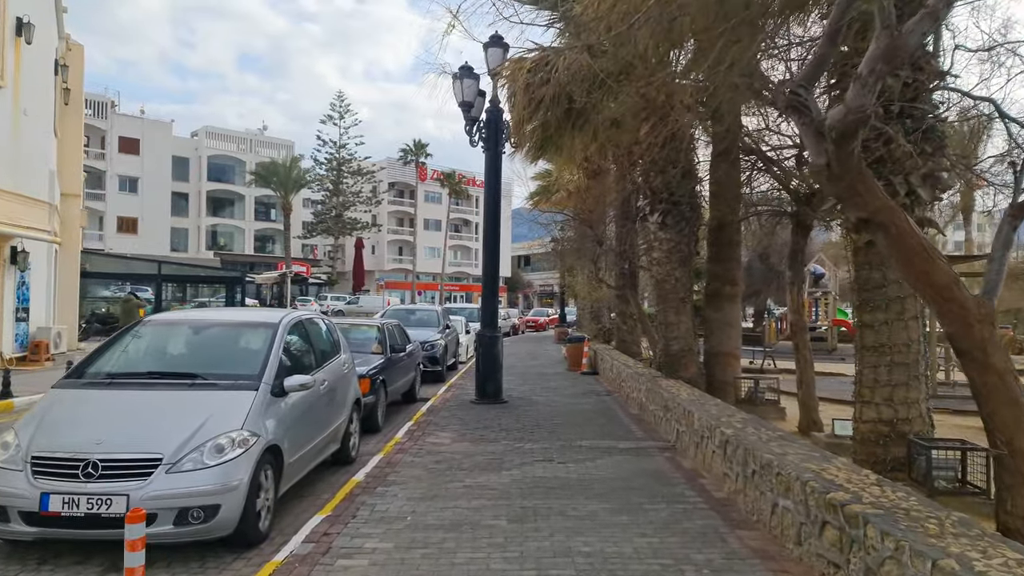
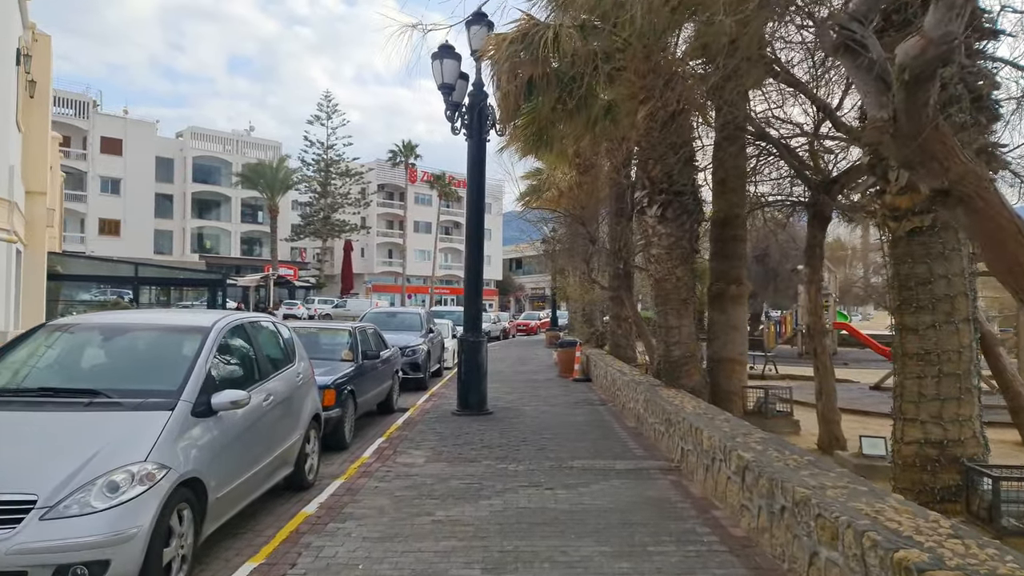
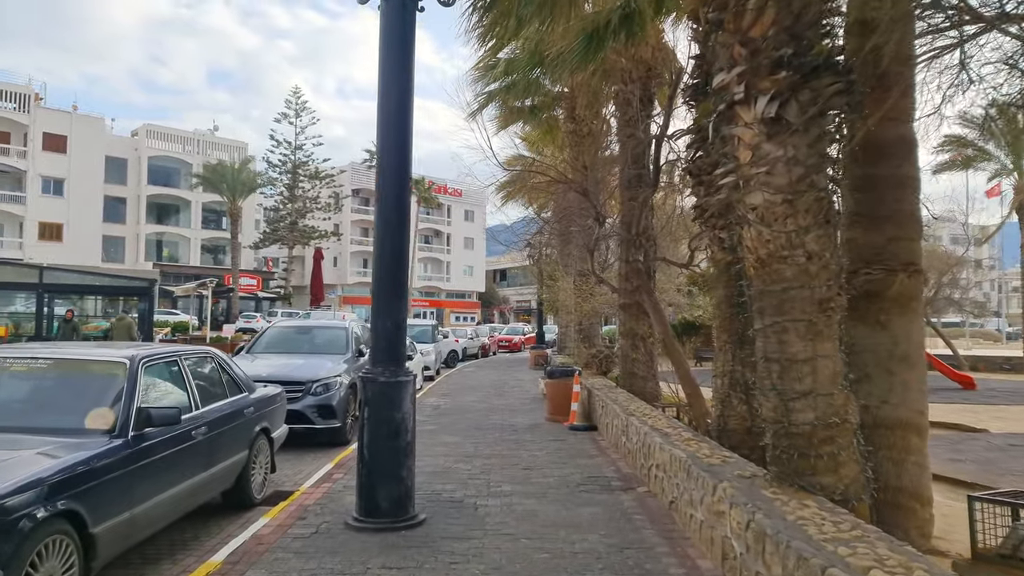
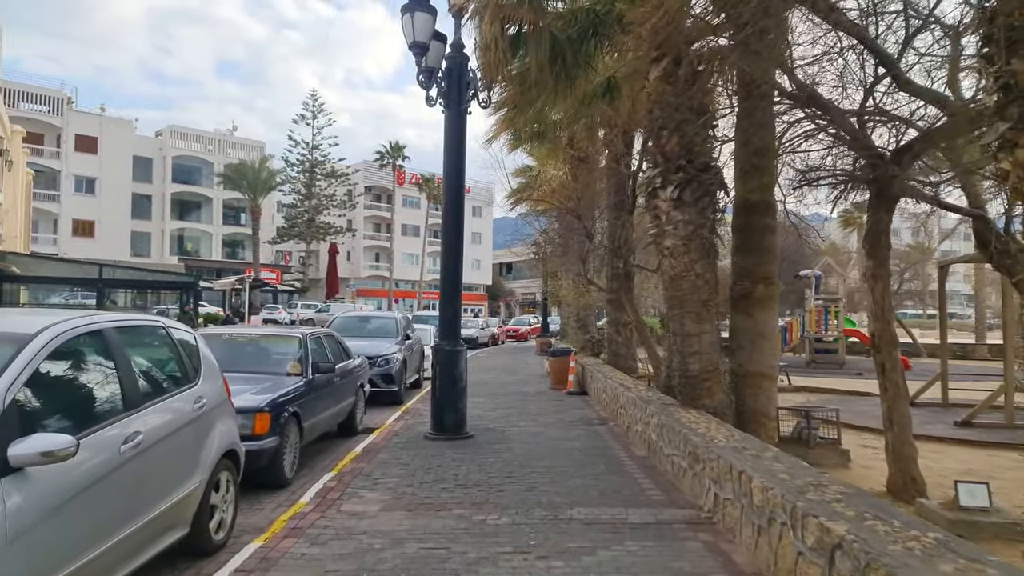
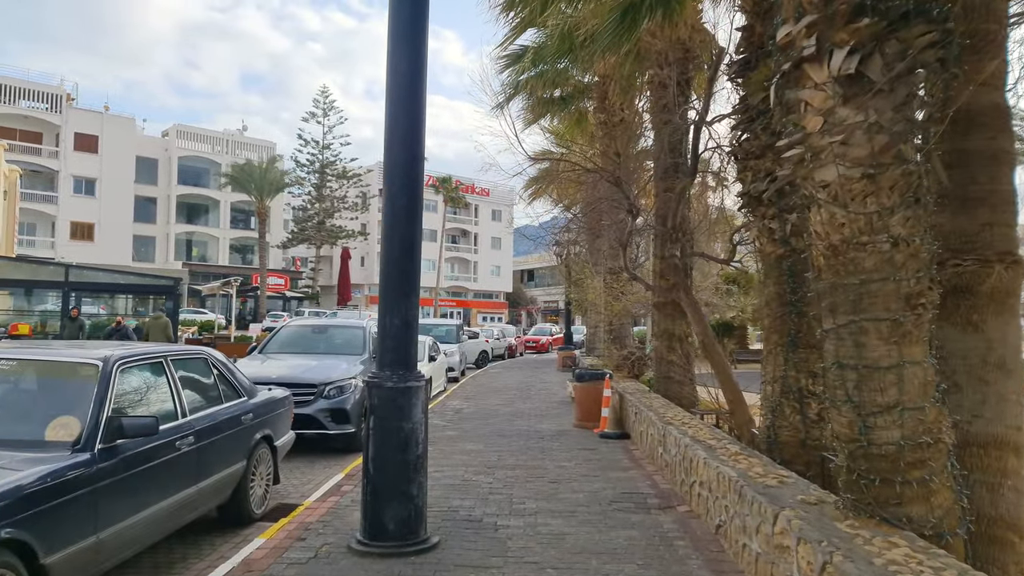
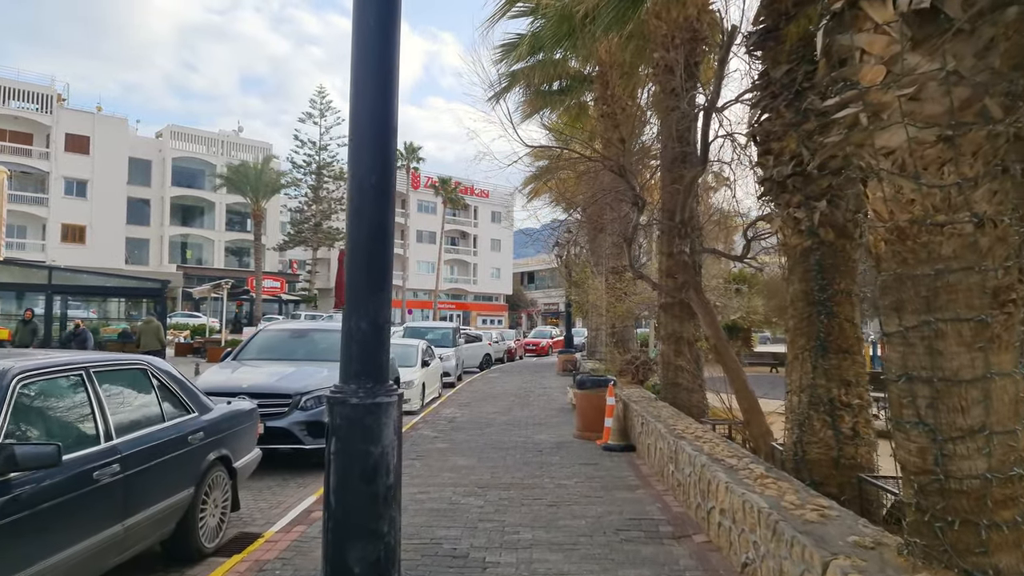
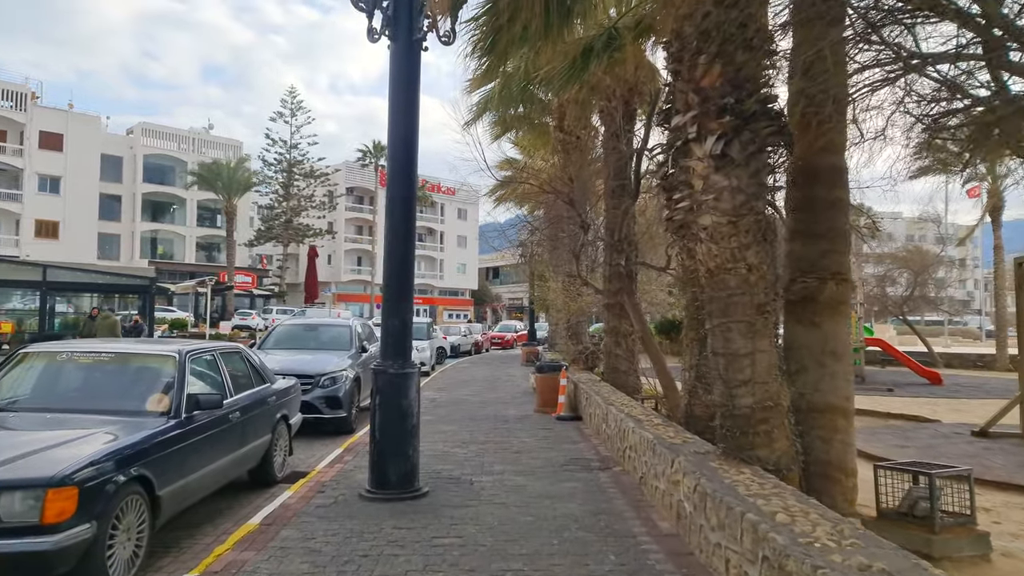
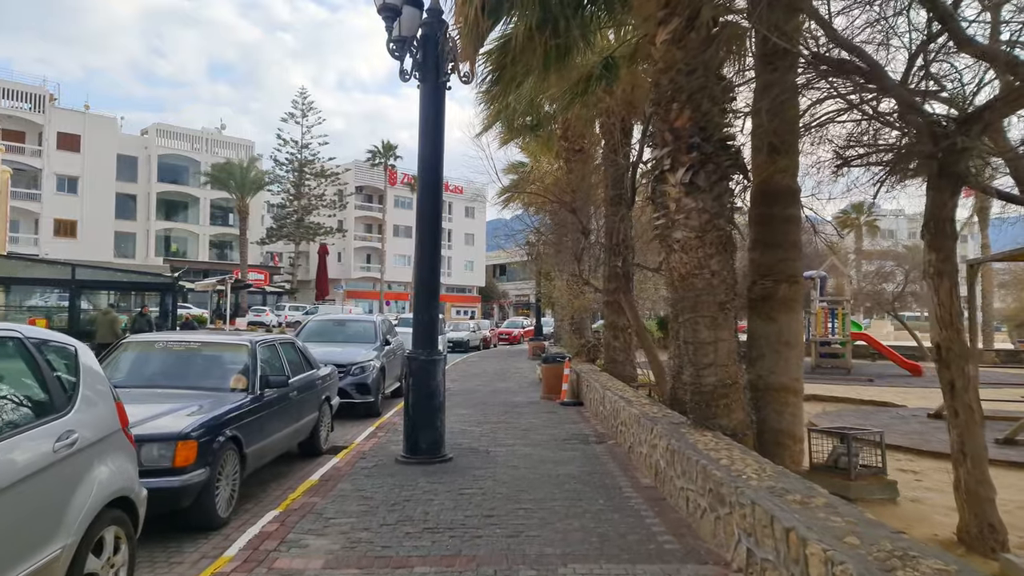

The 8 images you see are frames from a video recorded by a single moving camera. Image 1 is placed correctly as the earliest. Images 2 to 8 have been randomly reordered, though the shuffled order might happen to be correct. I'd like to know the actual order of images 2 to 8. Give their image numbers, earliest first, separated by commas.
2, 4, 8, 7, 3, 5, 6
